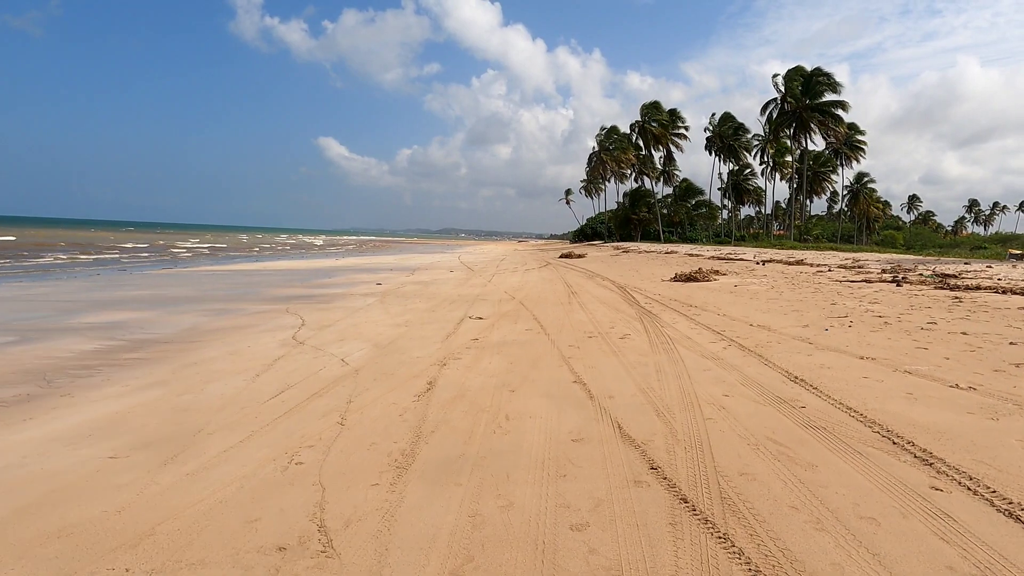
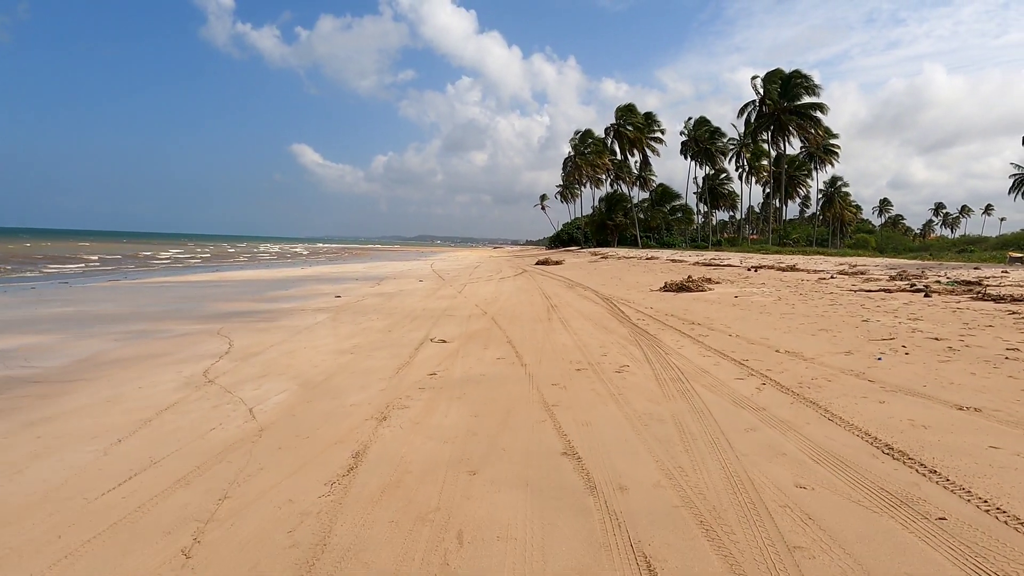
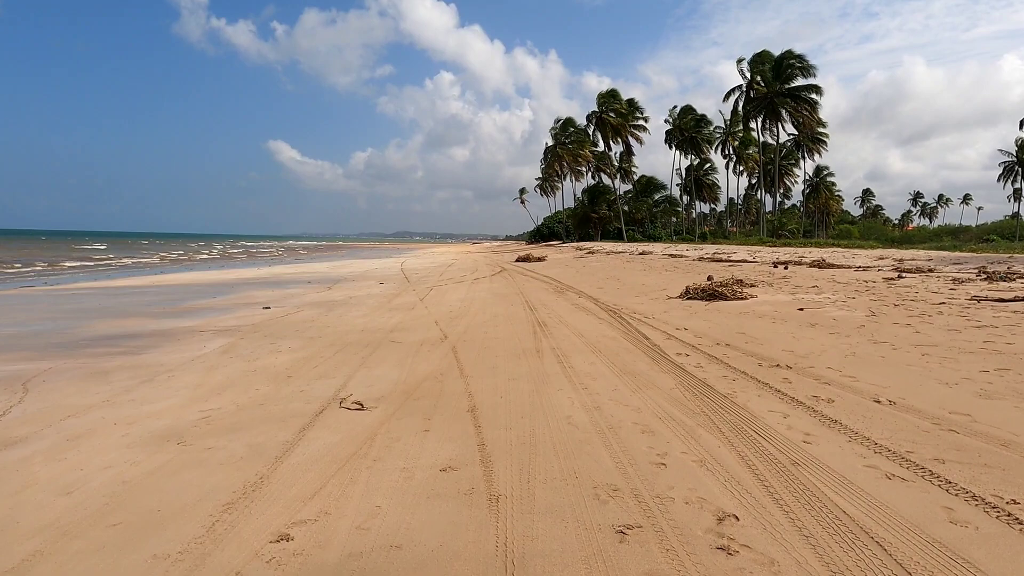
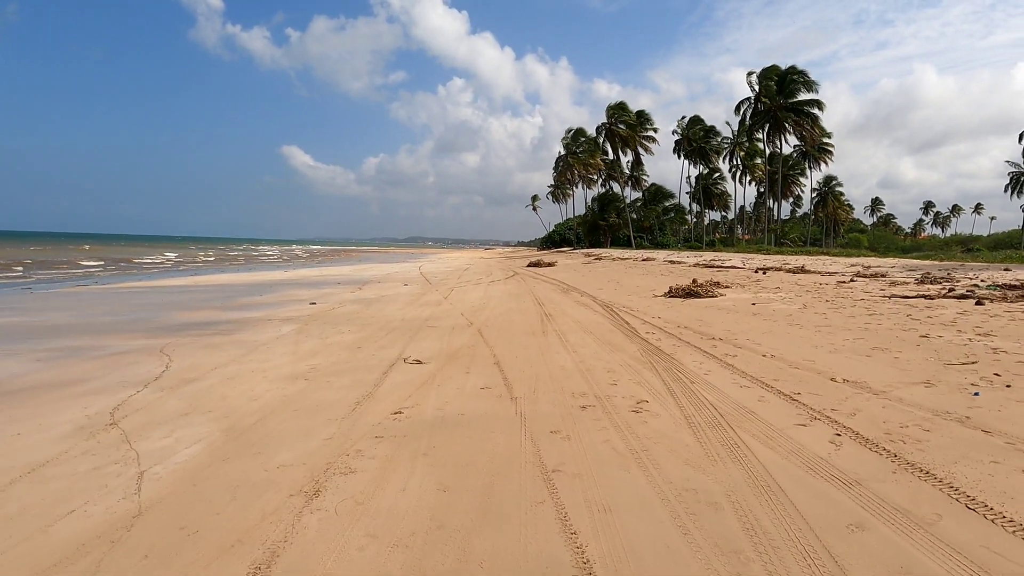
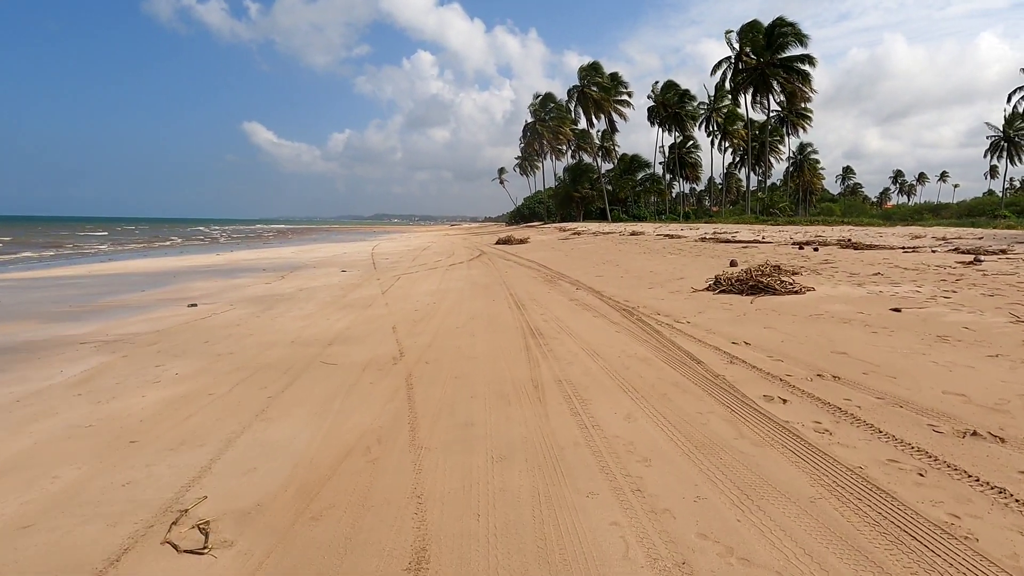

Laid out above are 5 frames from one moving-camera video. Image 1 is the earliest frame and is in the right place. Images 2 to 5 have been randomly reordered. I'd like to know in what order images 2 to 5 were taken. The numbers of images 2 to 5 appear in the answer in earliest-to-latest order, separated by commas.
2, 4, 3, 5
